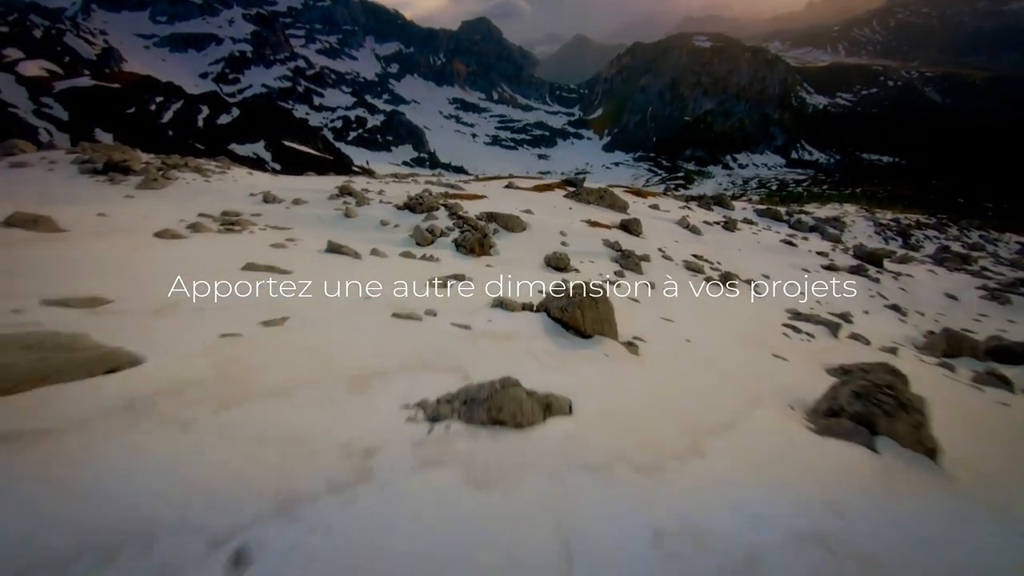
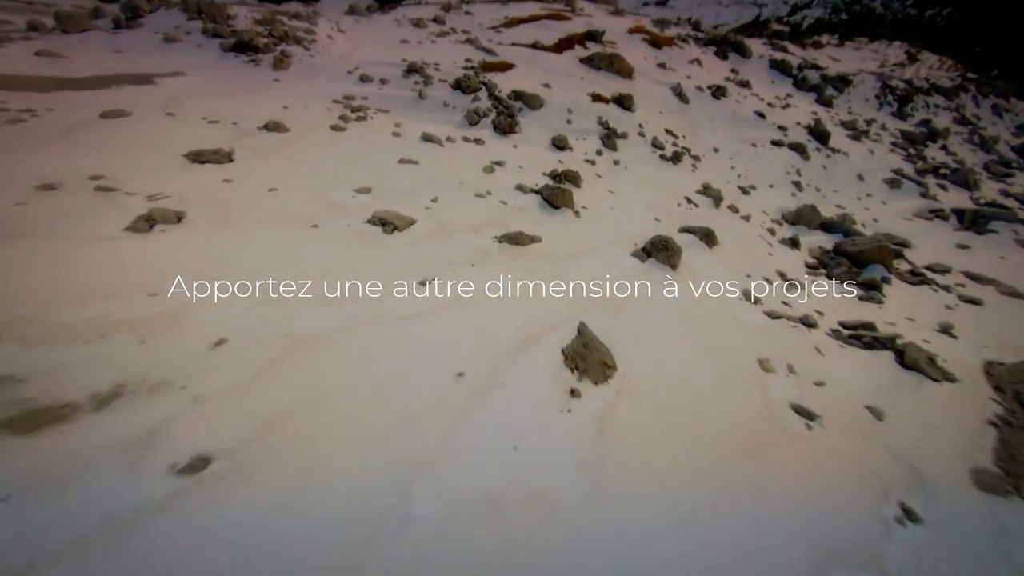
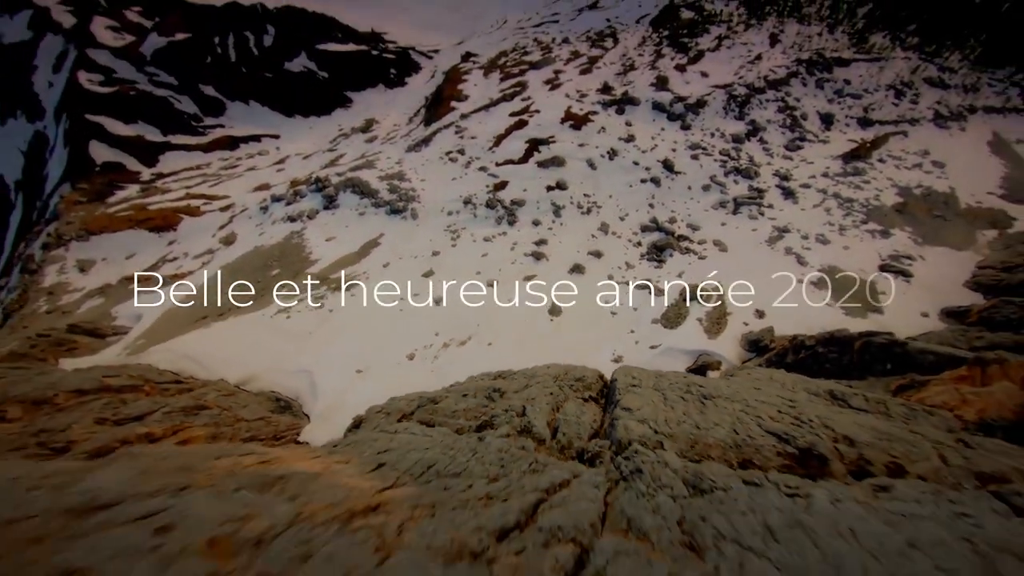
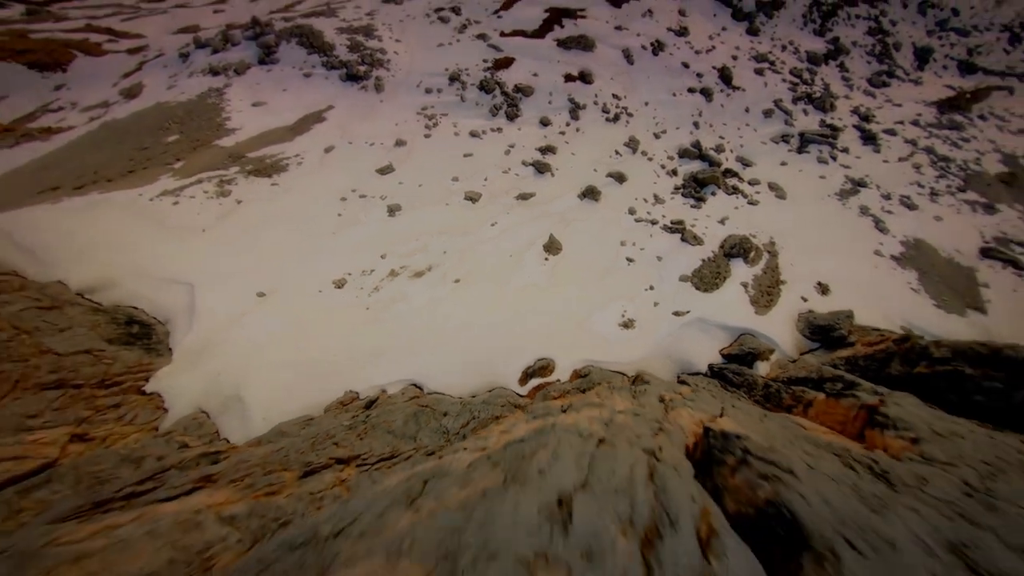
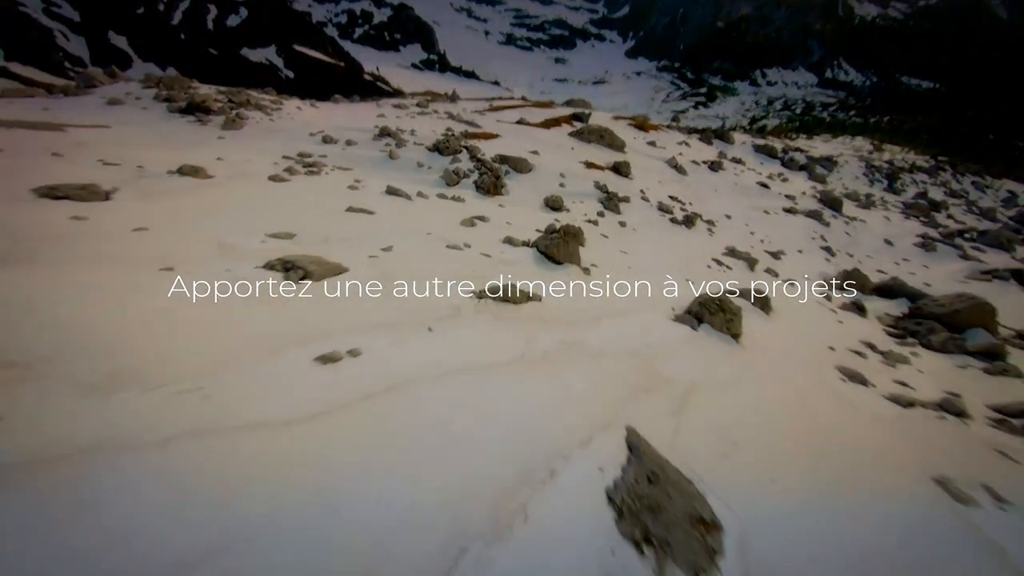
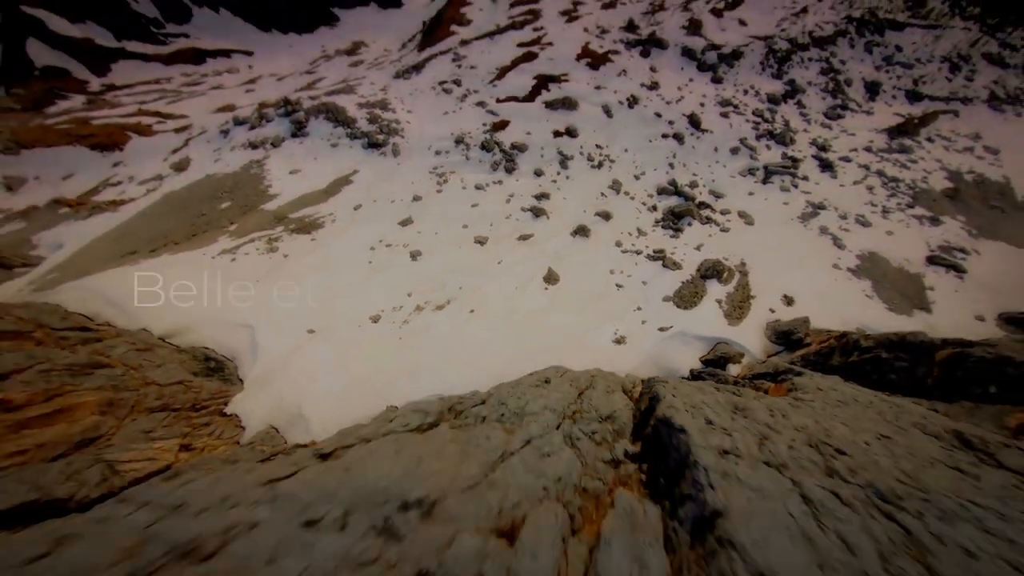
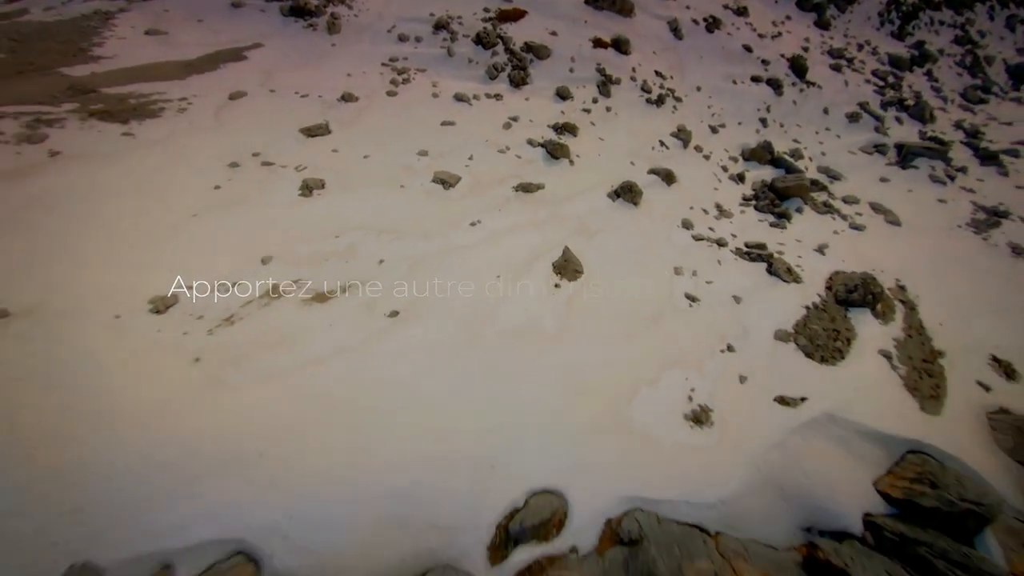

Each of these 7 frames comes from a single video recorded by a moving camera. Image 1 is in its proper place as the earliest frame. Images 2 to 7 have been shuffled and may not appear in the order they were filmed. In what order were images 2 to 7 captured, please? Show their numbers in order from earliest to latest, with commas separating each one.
5, 2, 7, 4, 6, 3
